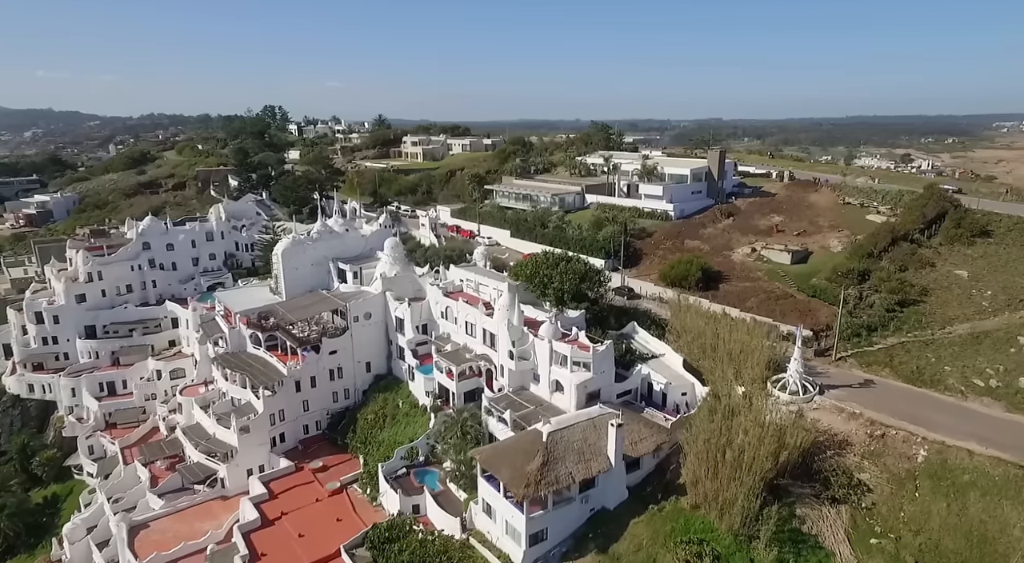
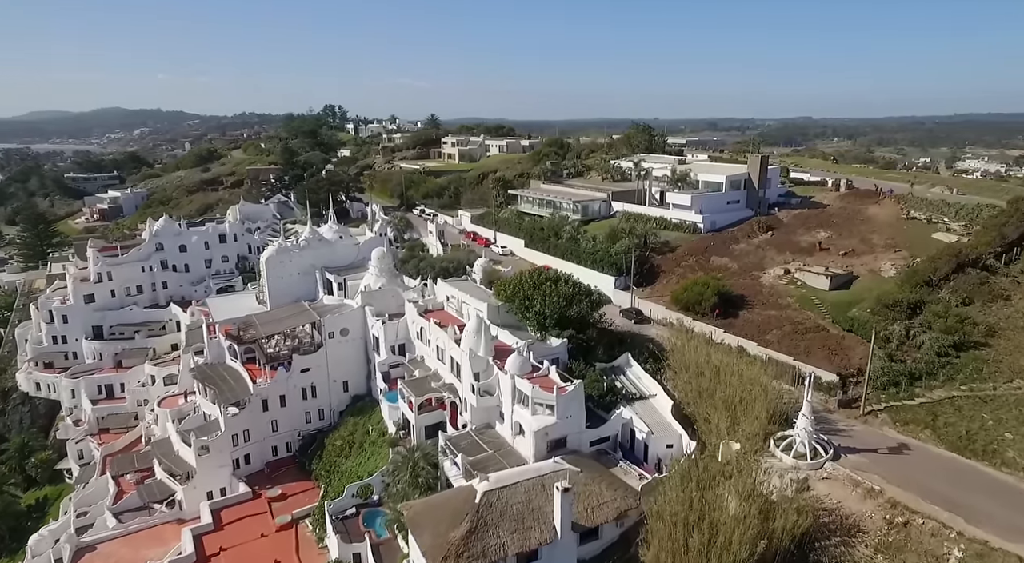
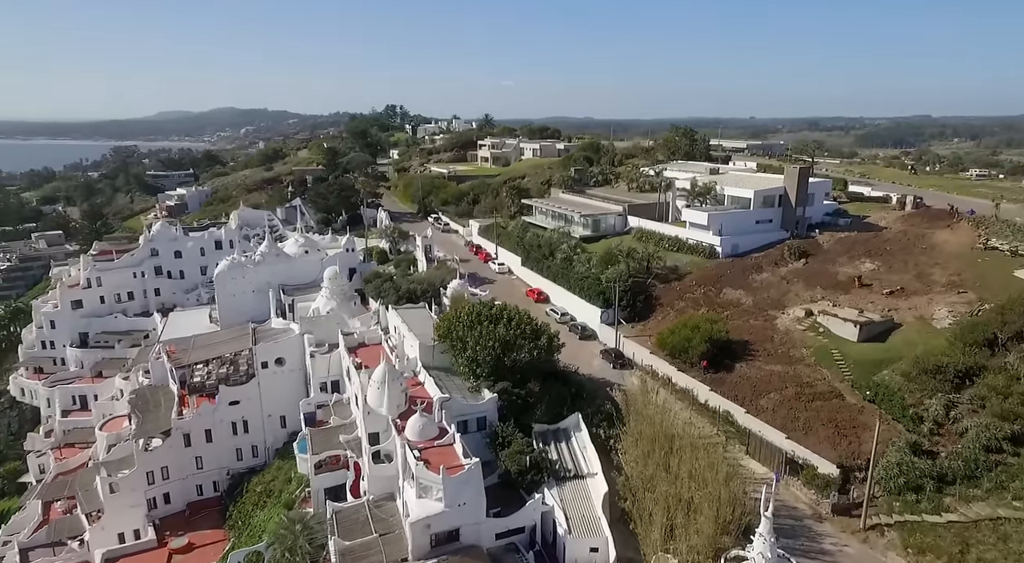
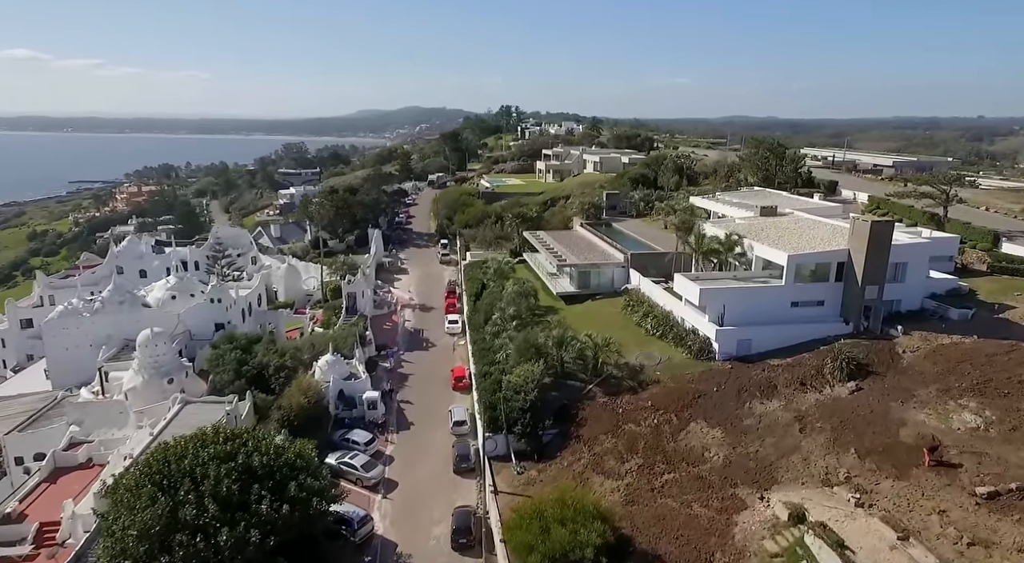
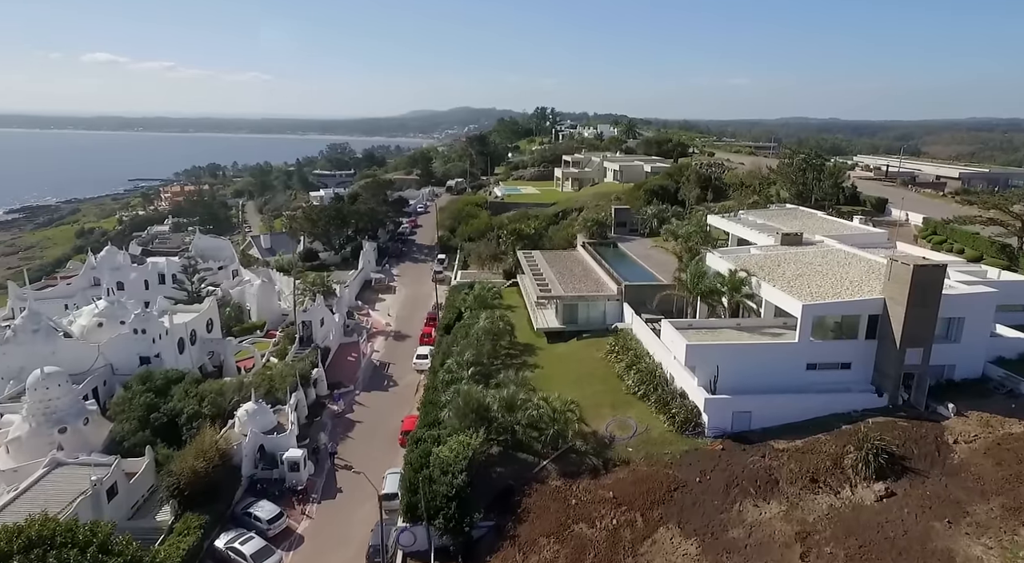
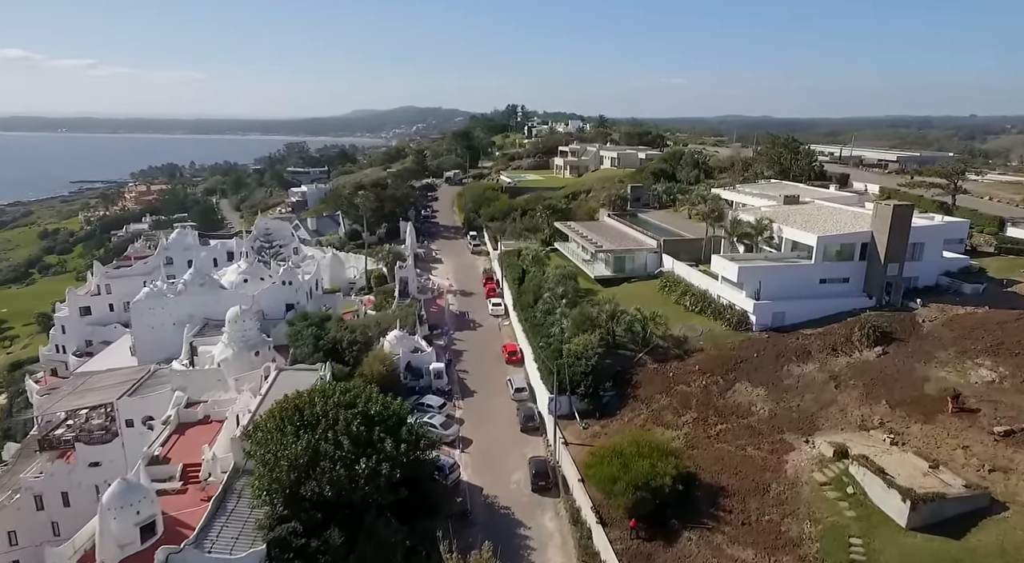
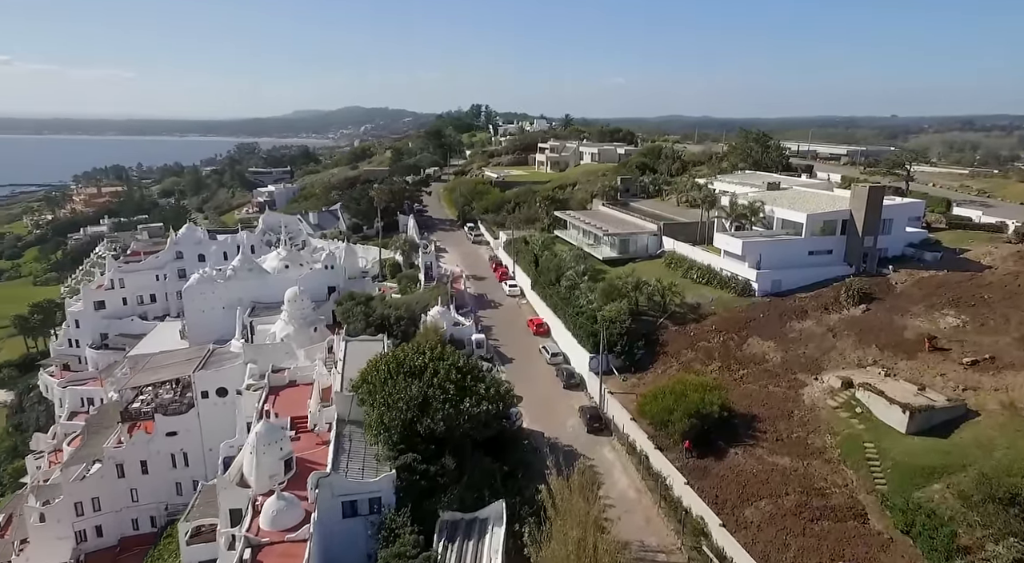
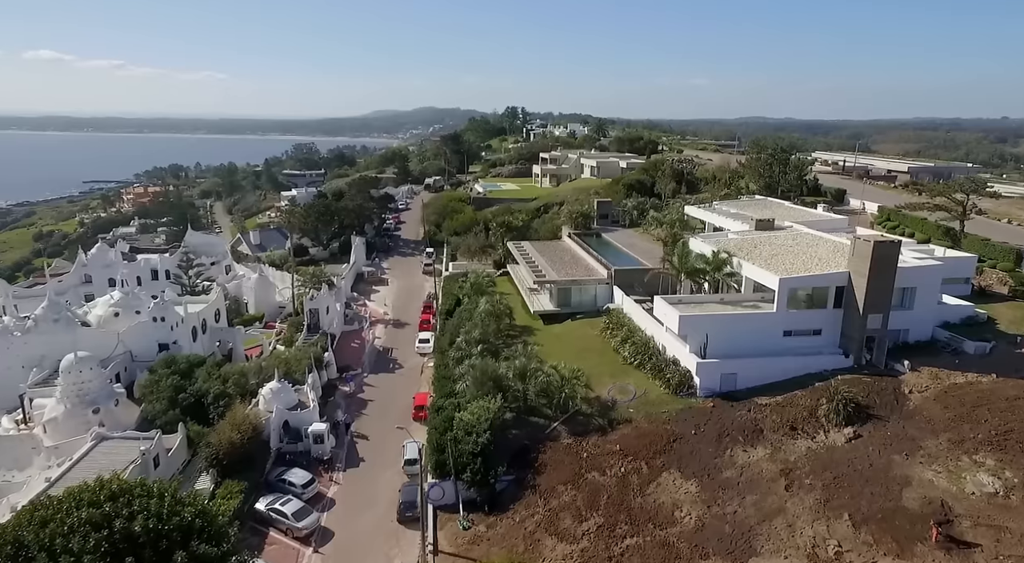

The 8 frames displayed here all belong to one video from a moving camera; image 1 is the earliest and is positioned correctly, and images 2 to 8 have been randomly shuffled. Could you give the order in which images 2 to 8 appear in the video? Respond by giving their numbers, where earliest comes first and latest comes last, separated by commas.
2, 3, 7, 6, 4, 8, 5
